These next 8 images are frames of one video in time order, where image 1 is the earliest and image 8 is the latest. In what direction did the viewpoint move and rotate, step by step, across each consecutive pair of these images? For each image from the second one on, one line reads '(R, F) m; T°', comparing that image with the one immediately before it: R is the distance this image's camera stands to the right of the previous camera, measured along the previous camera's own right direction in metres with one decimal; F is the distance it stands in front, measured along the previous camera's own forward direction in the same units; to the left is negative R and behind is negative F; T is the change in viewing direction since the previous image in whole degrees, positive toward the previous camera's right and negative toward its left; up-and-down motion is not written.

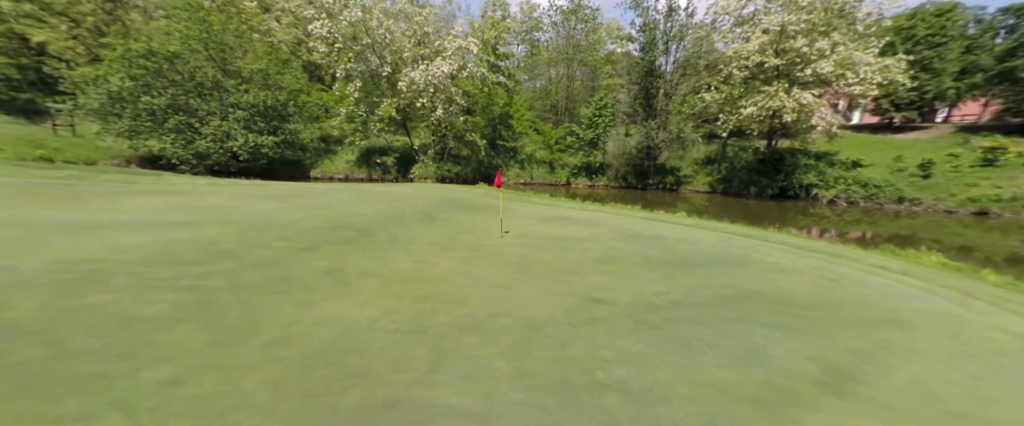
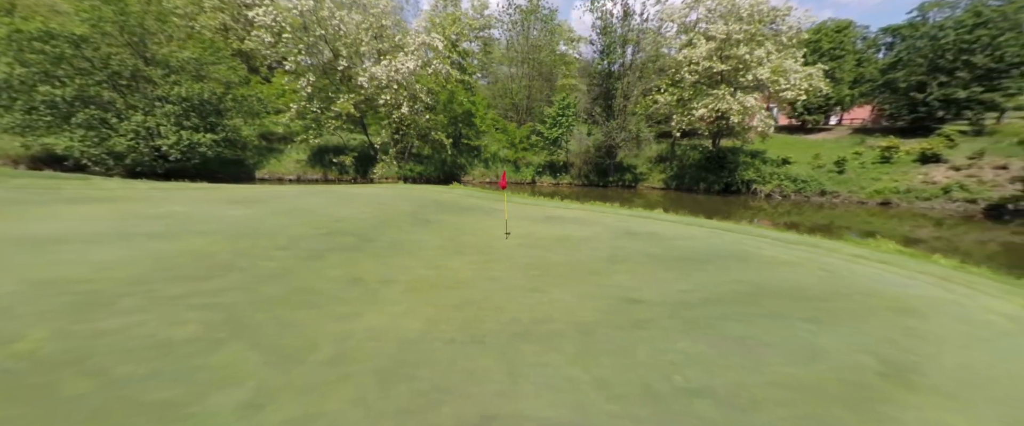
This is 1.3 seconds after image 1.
(-1.2, +0.1) m; +8°
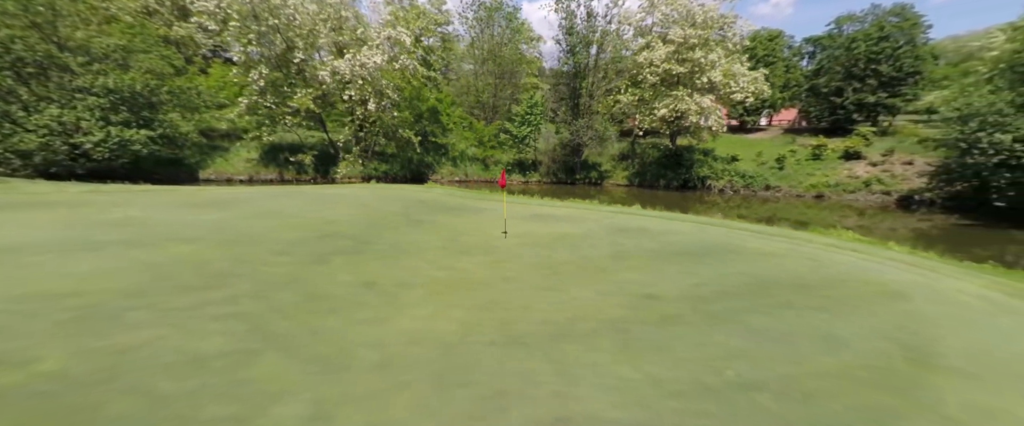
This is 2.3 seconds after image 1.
(-0.9, +0.1) m; +7°
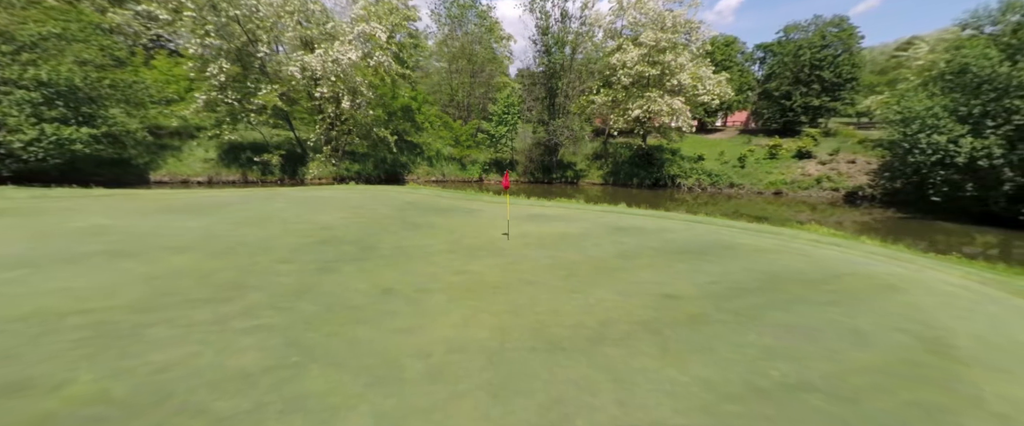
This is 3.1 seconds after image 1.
(-0.7, +0.1) m; +5°
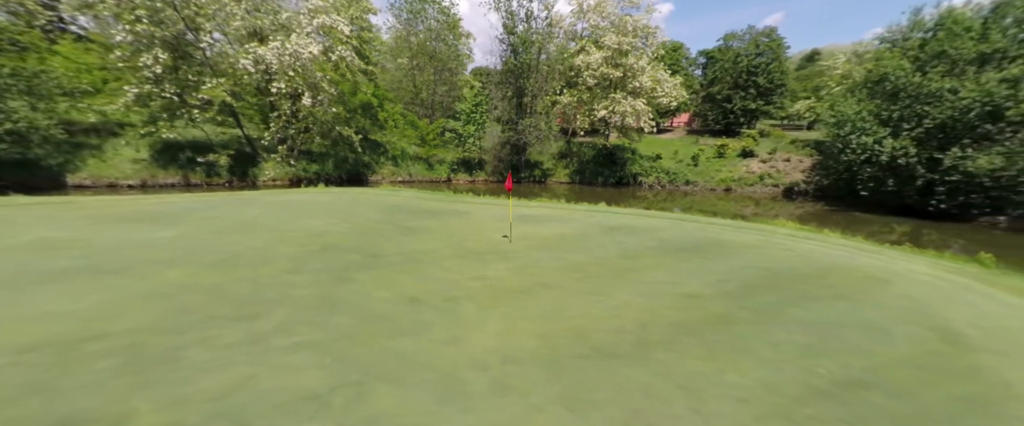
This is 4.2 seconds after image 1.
(-1.0, +0.2) m; +7°
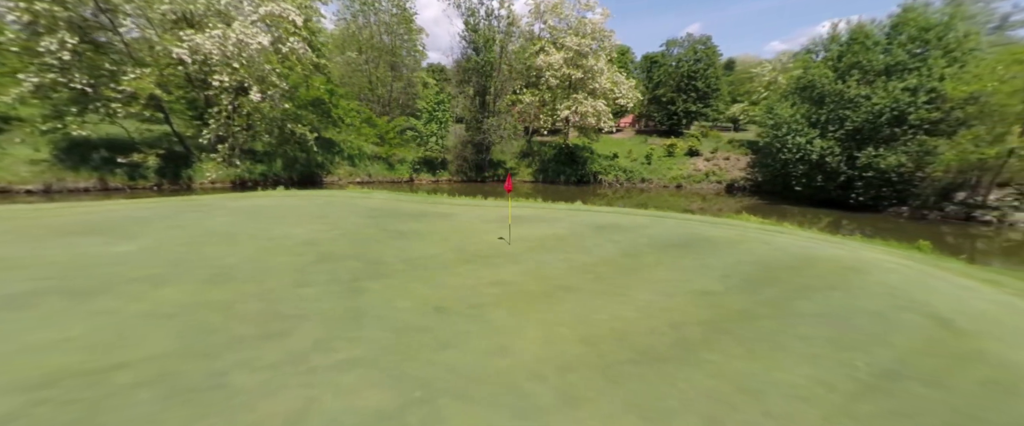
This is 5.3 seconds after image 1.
(-1.0, +0.3) m; +8°
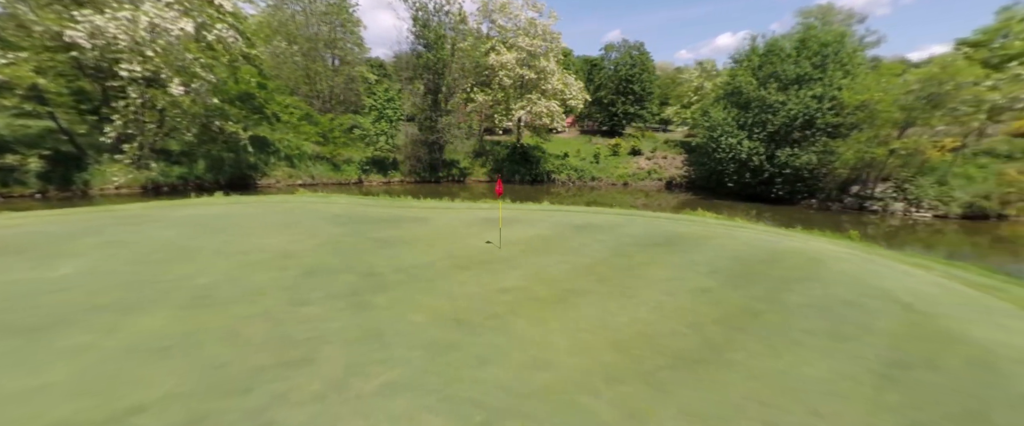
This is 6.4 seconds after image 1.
(-0.9, +0.3) m; +9°
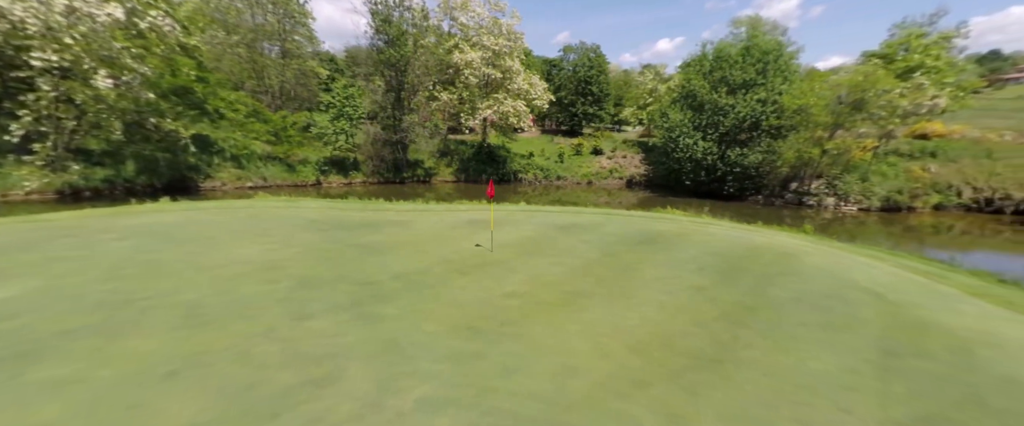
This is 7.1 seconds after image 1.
(-0.6, +0.2) m; +6°
